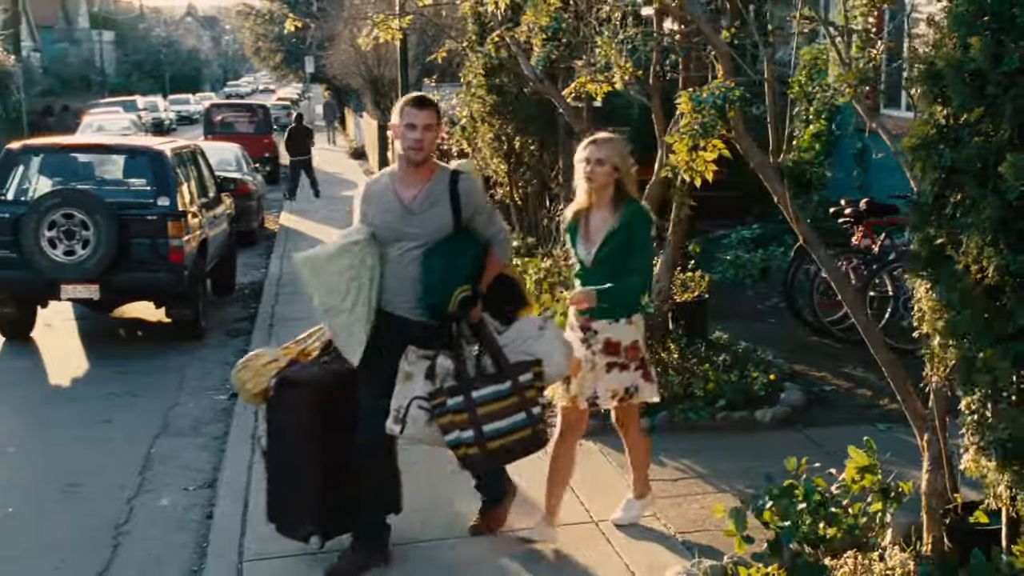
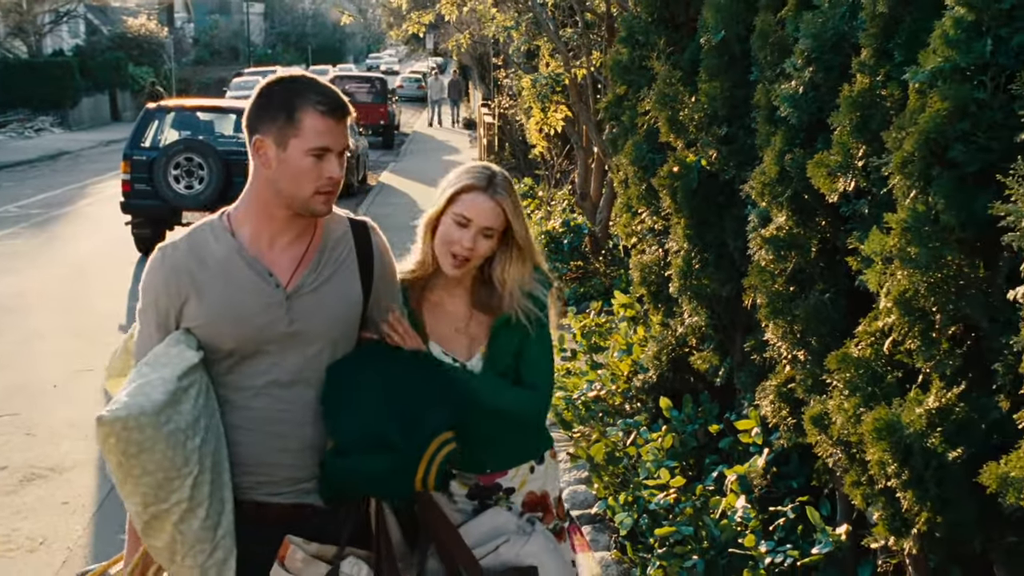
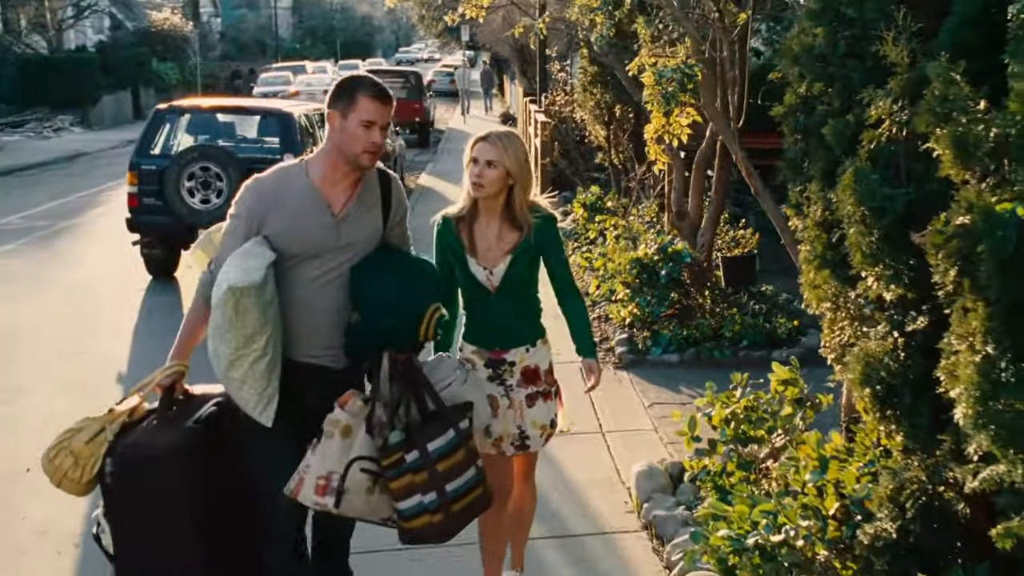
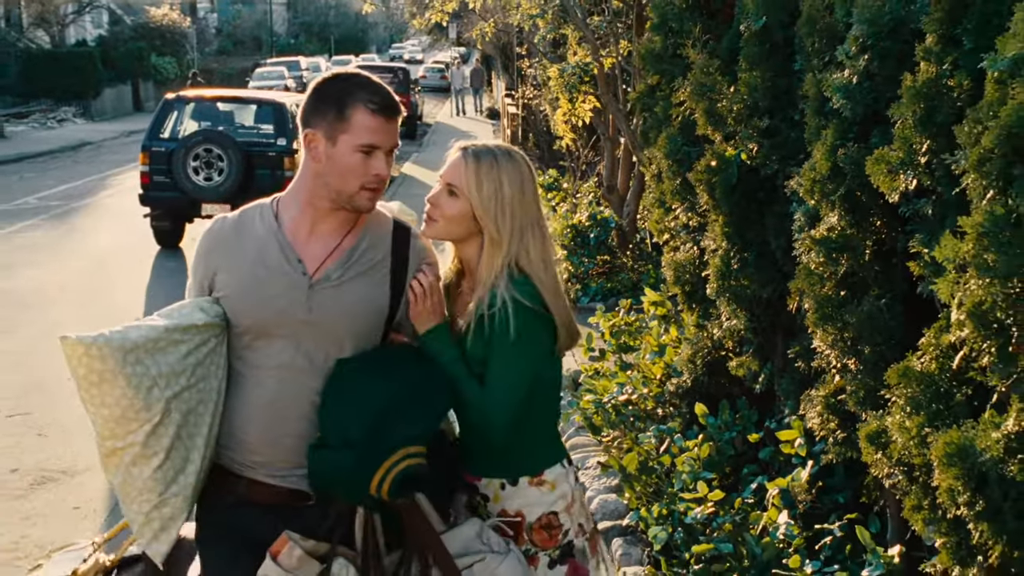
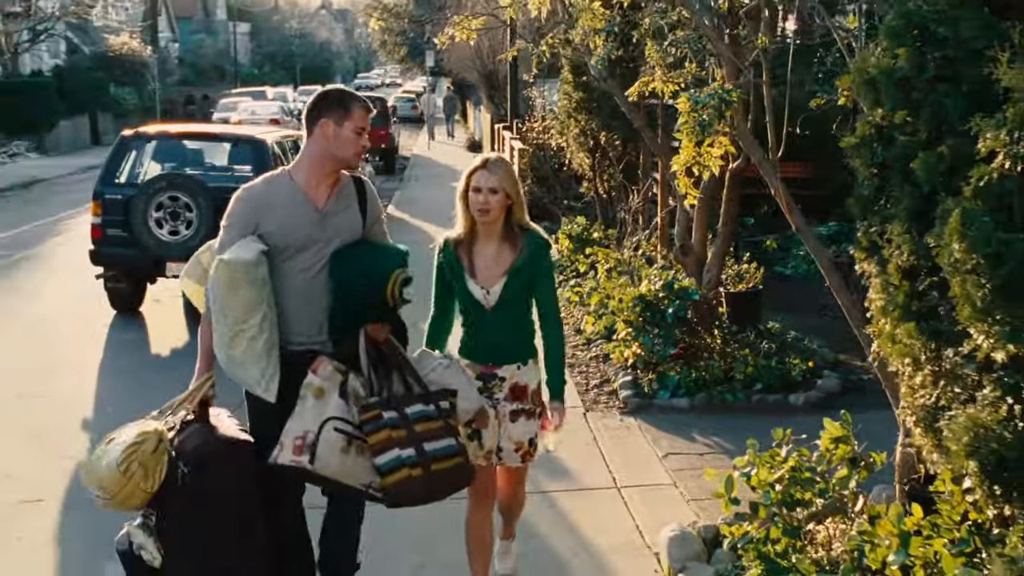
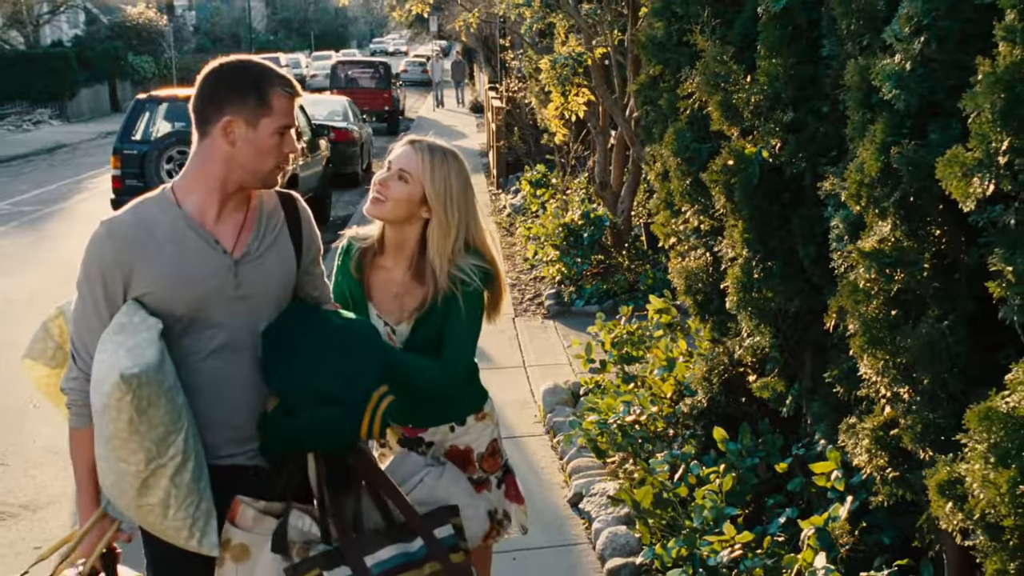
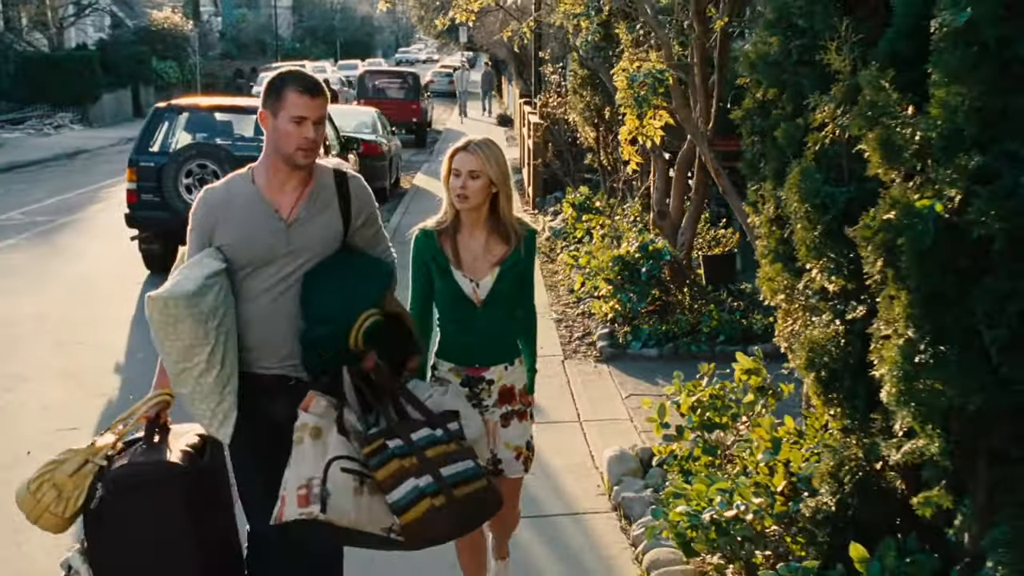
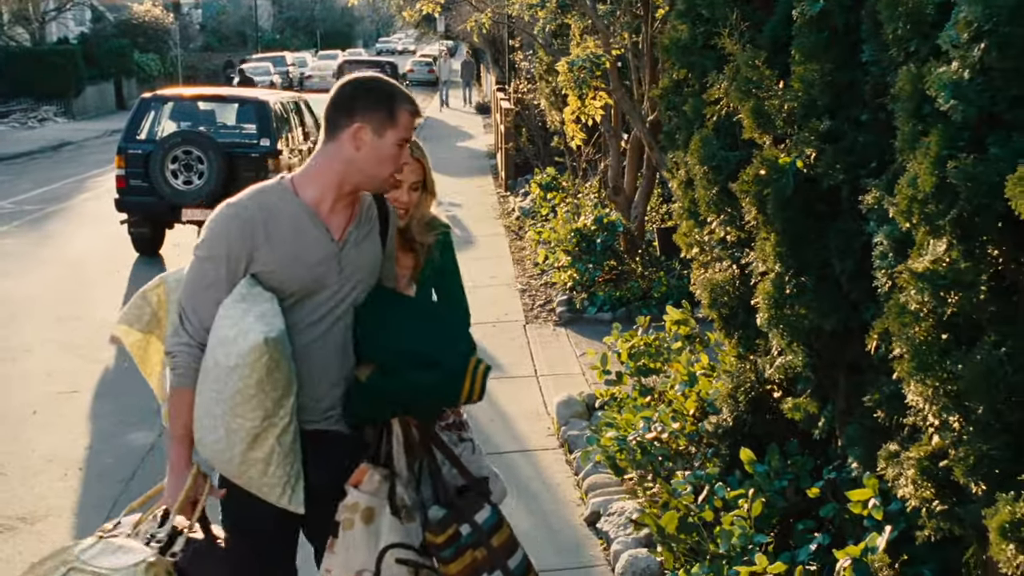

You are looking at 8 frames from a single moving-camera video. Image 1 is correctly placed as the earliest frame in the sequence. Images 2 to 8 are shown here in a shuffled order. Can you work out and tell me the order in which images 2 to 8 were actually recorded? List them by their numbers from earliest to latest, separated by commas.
5, 3, 7, 8, 6, 4, 2
